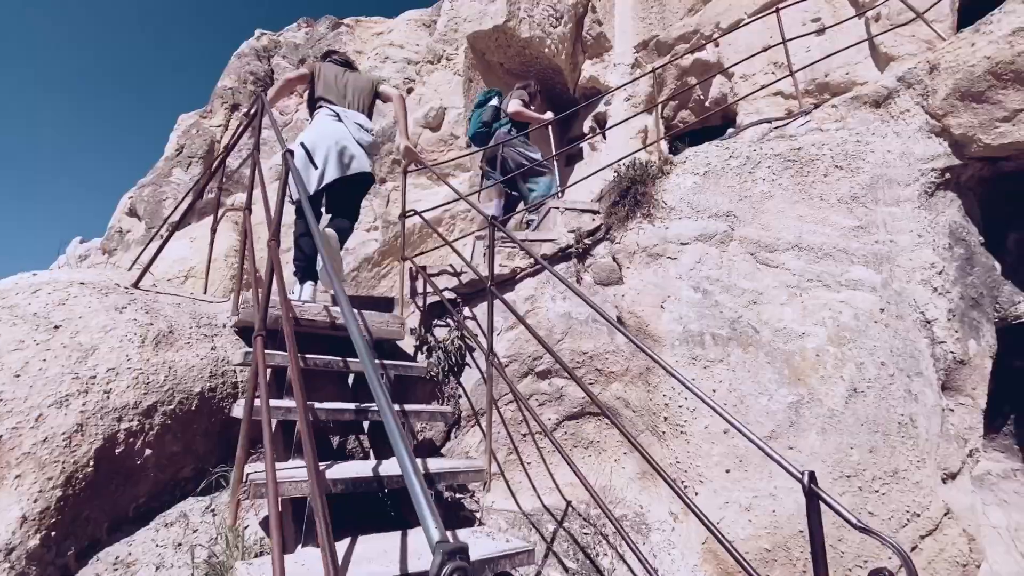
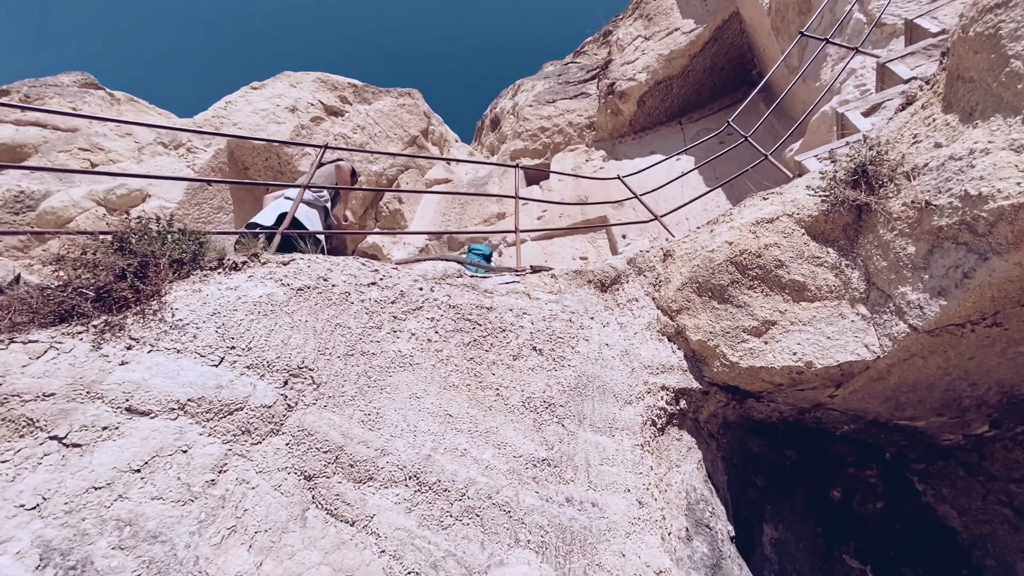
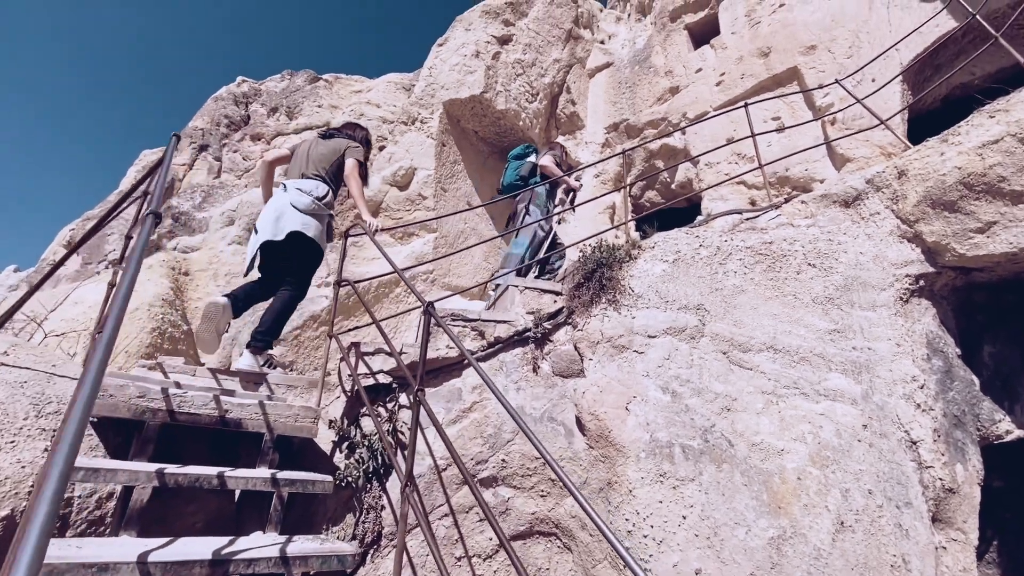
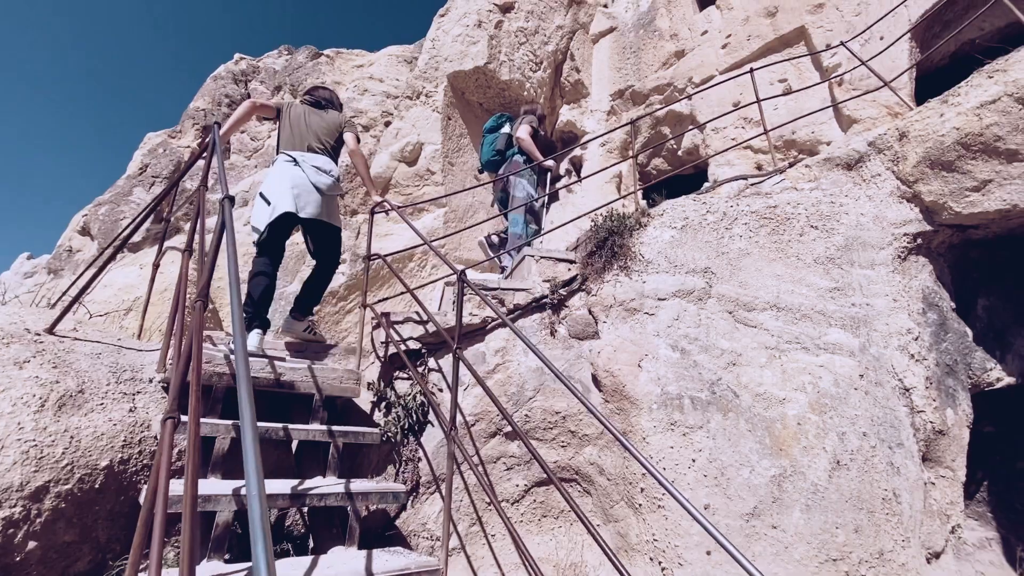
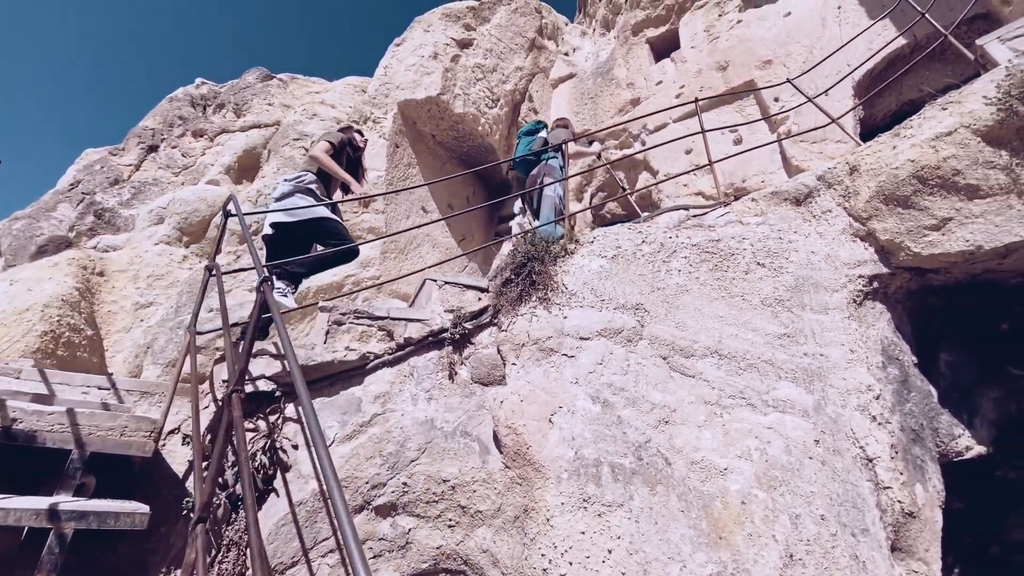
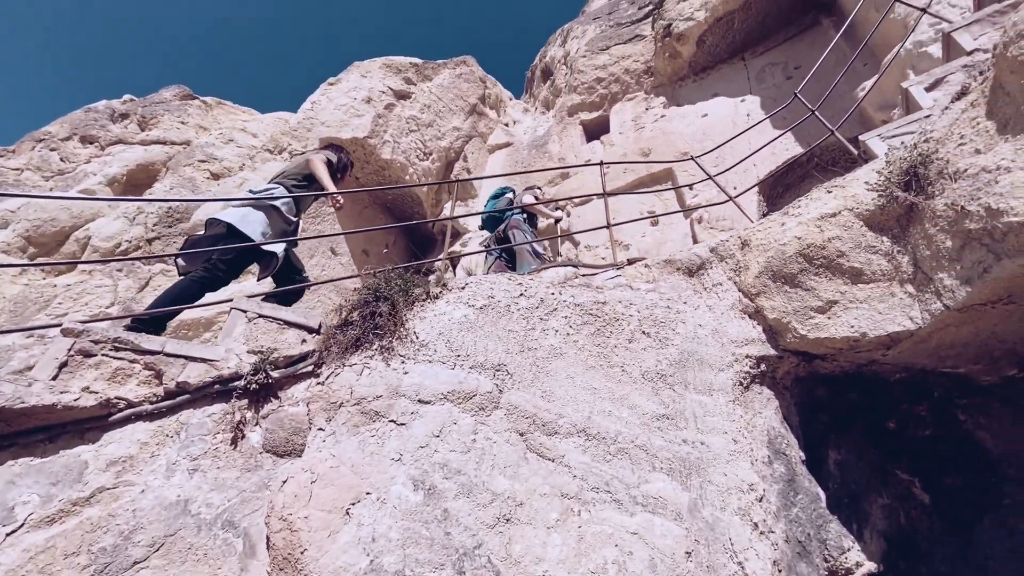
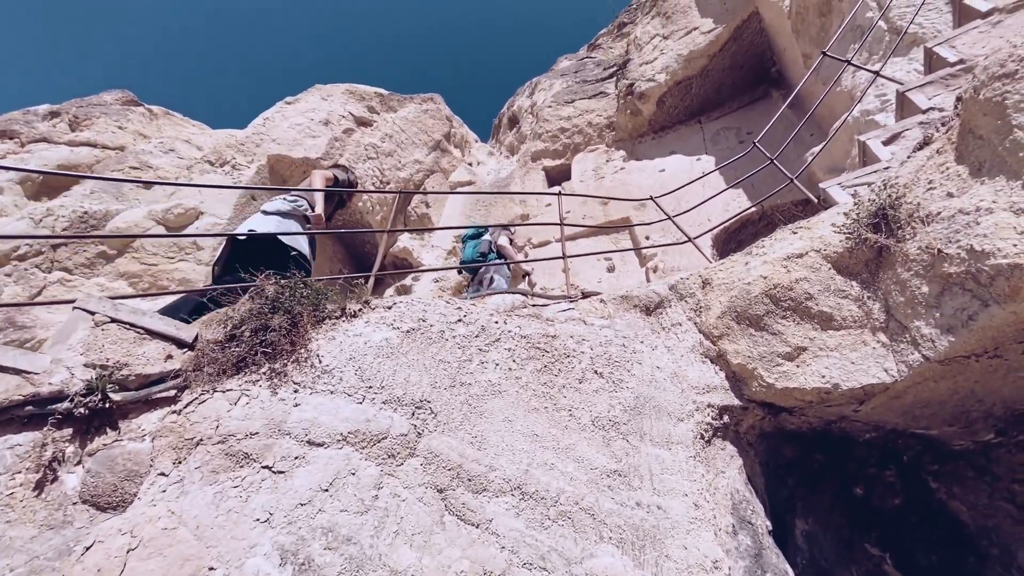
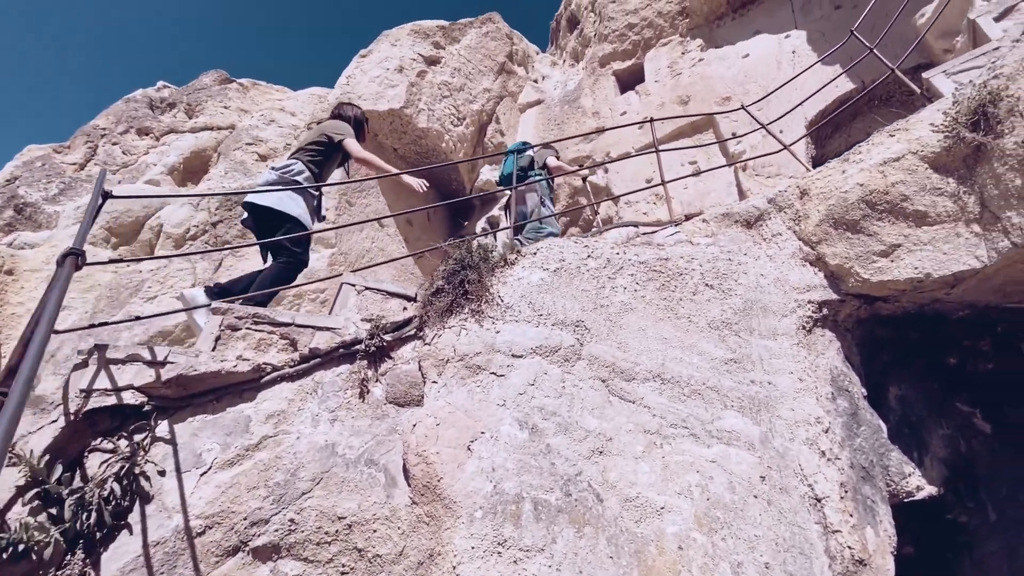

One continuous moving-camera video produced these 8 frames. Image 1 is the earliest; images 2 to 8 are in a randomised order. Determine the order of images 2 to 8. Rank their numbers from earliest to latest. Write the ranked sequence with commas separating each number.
4, 3, 5, 8, 6, 7, 2
